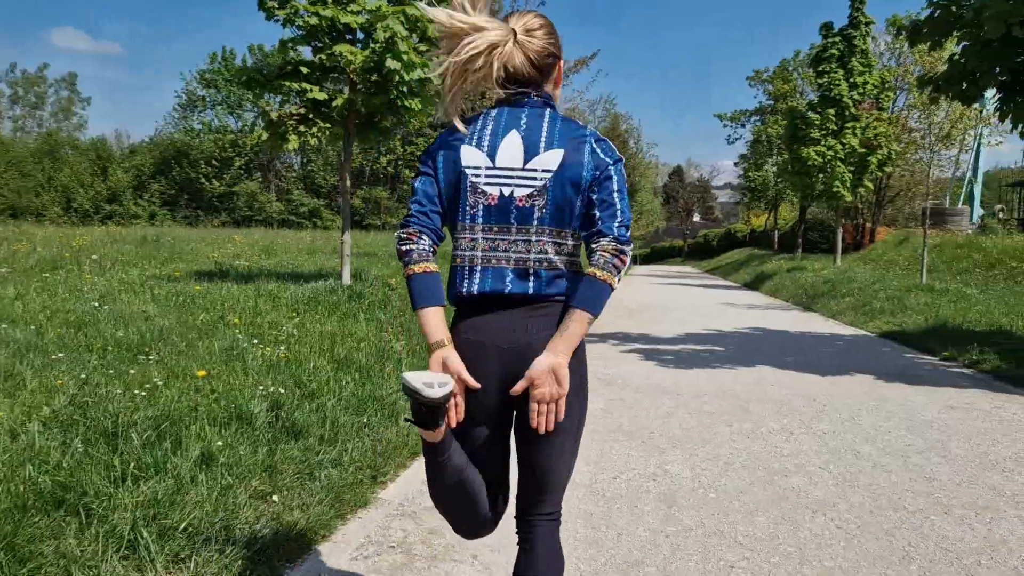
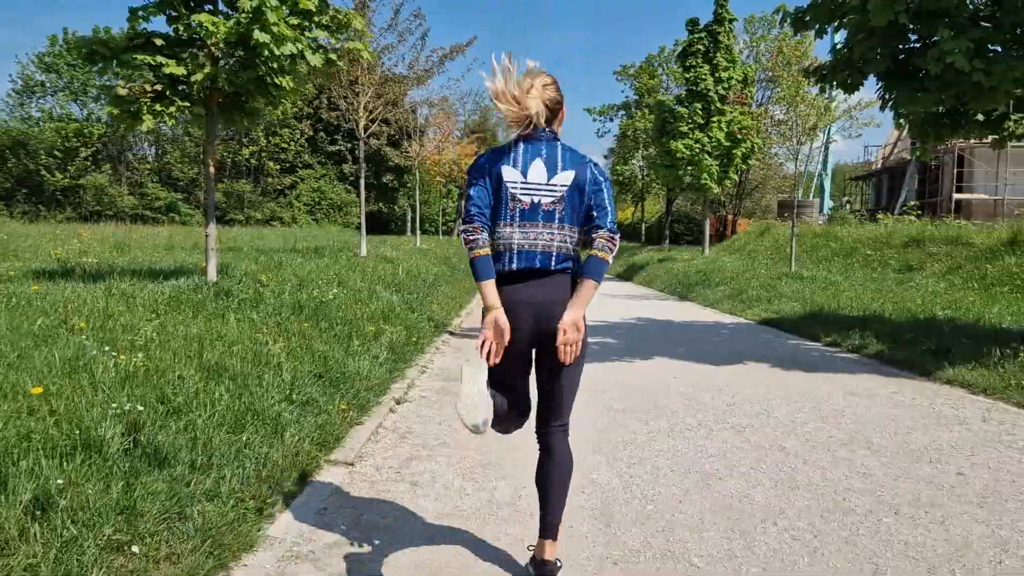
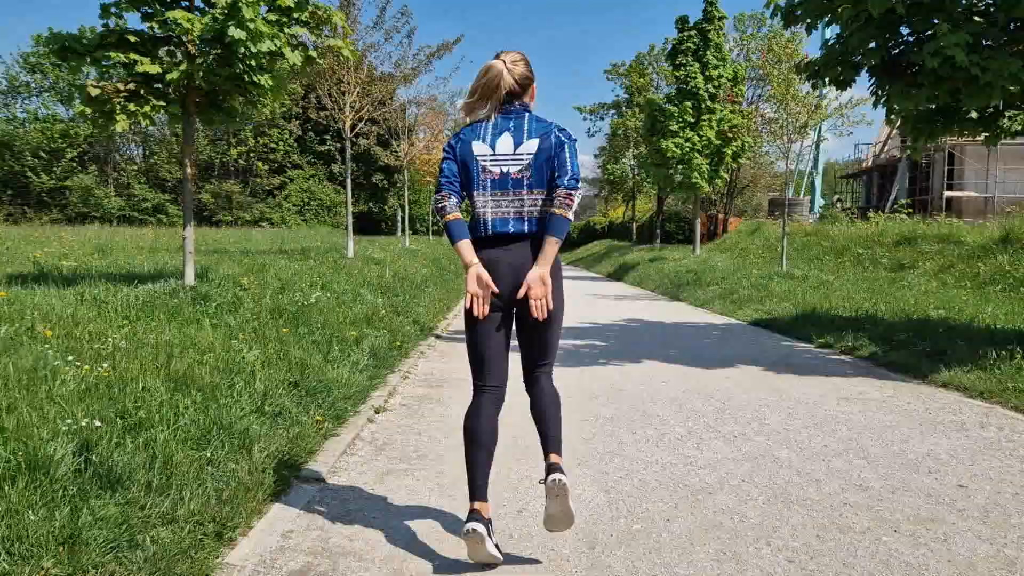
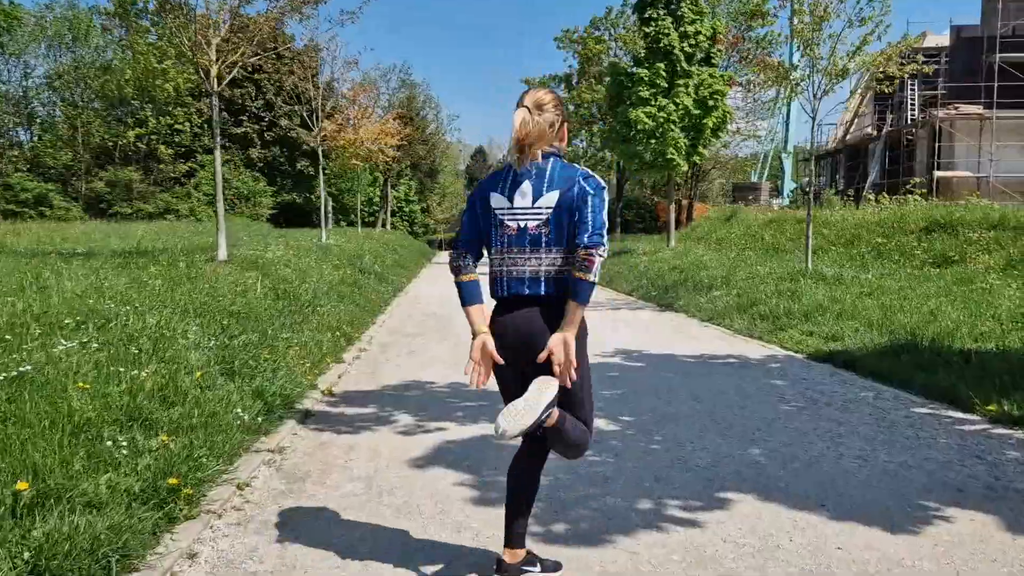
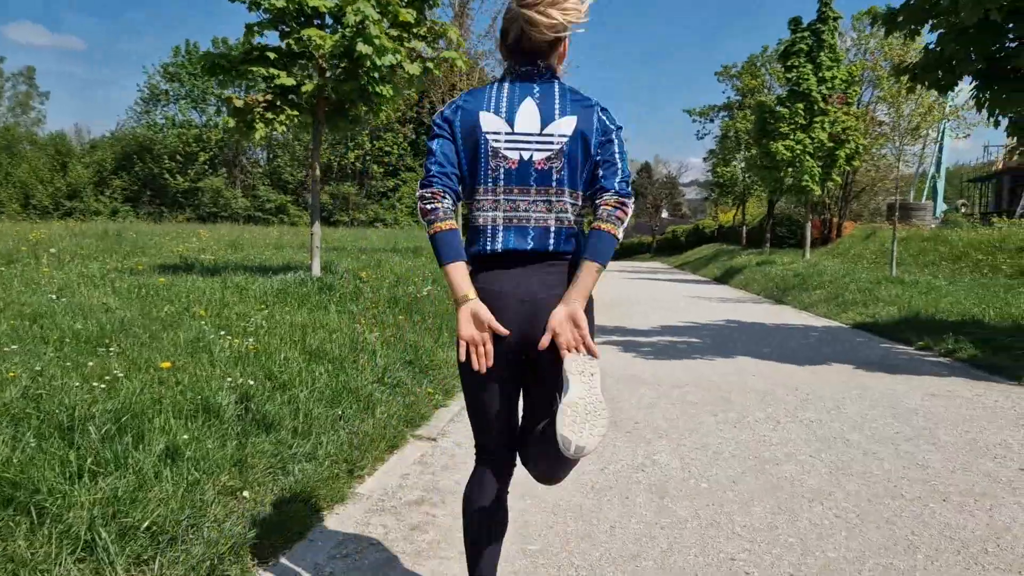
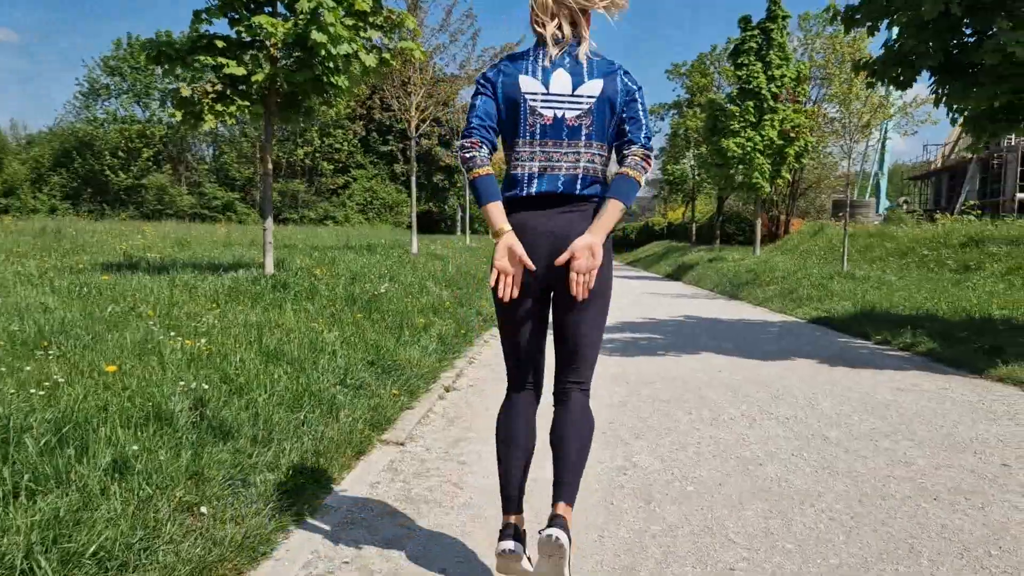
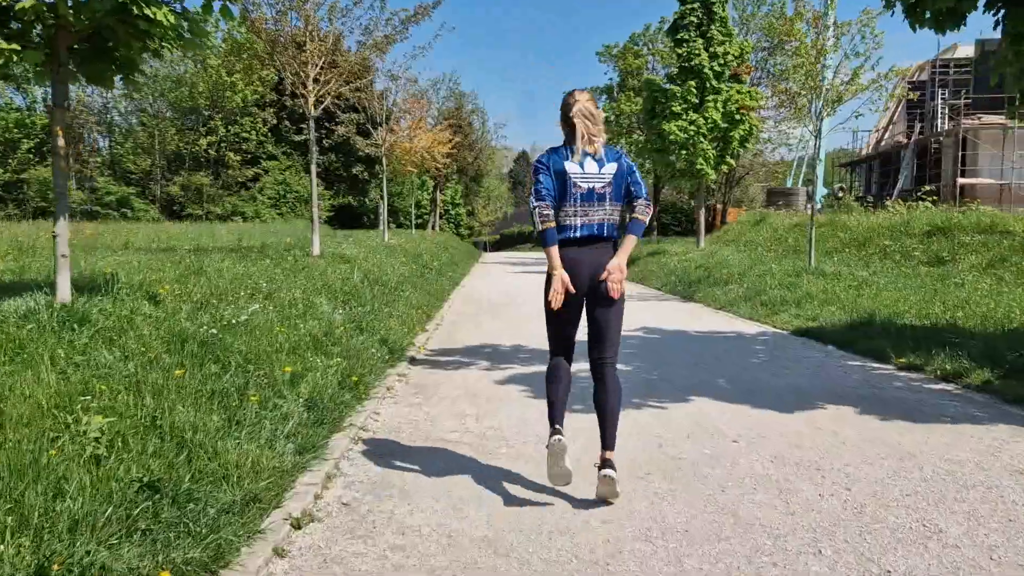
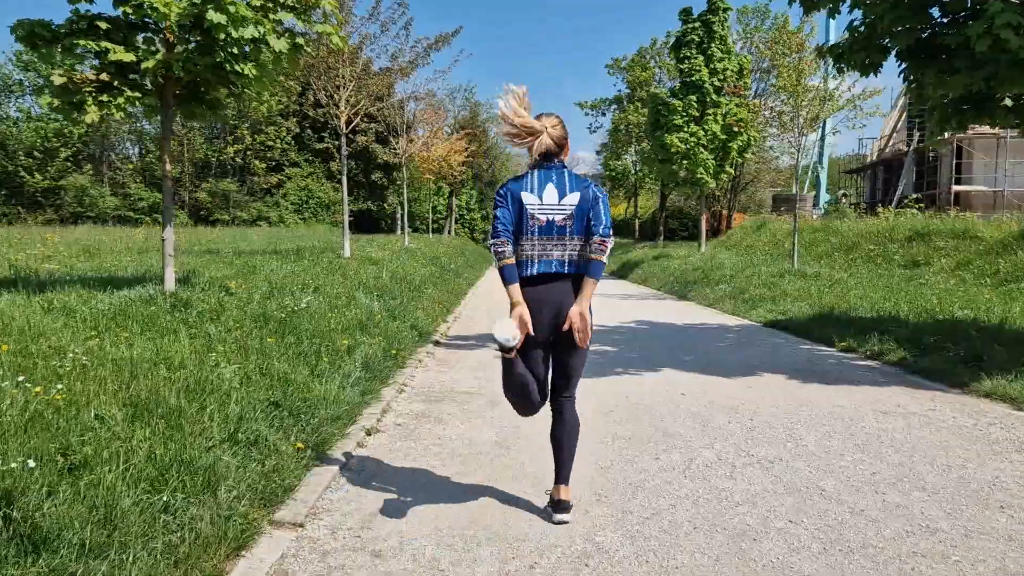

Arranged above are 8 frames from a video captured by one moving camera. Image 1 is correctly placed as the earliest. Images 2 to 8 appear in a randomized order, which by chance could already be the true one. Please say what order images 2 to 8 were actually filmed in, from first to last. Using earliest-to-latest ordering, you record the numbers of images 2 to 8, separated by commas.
5, 6, 2, 3, 8, 7, 4
